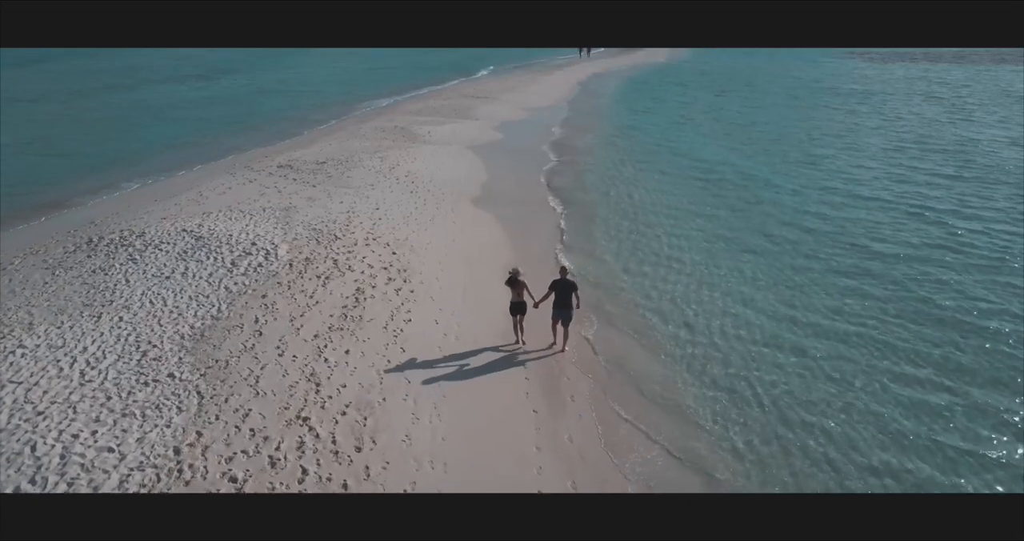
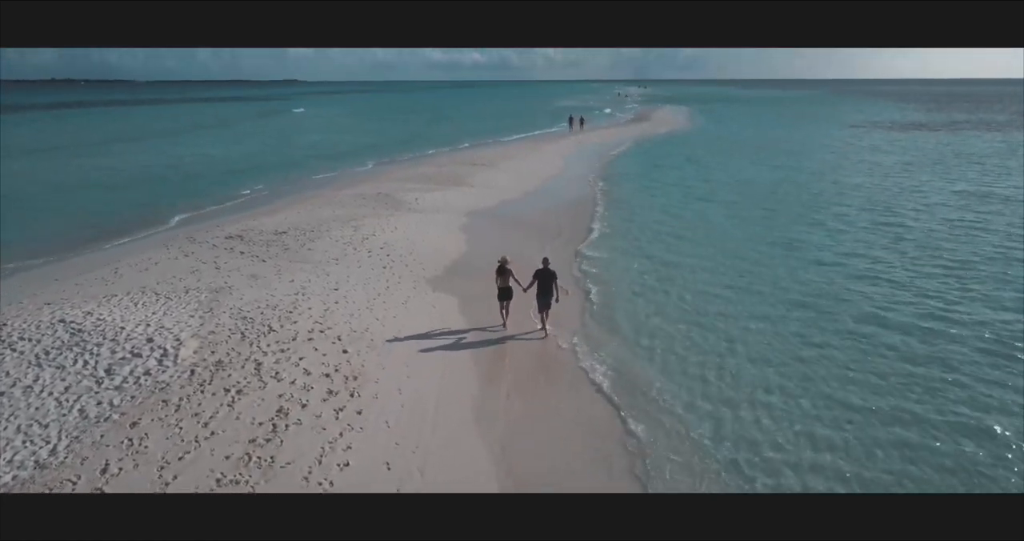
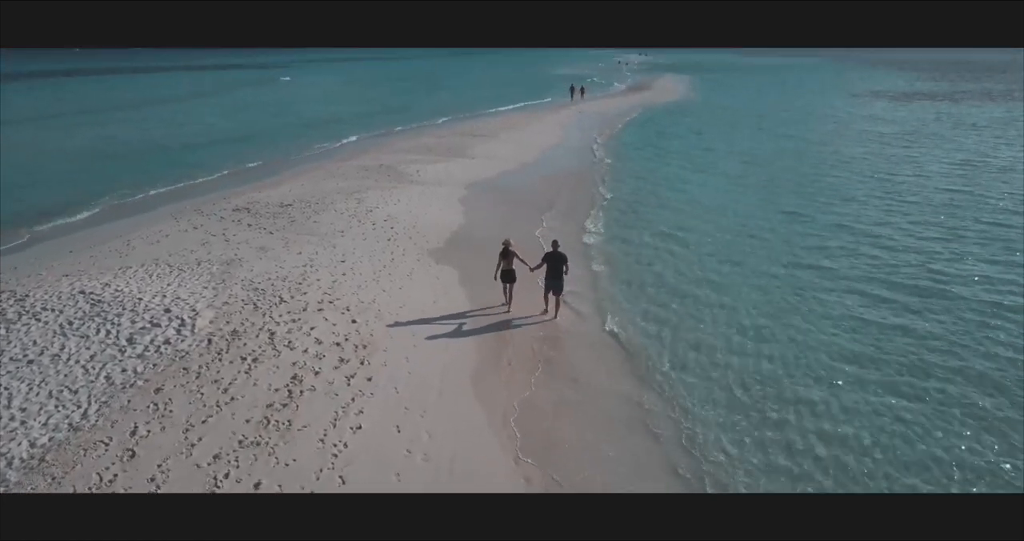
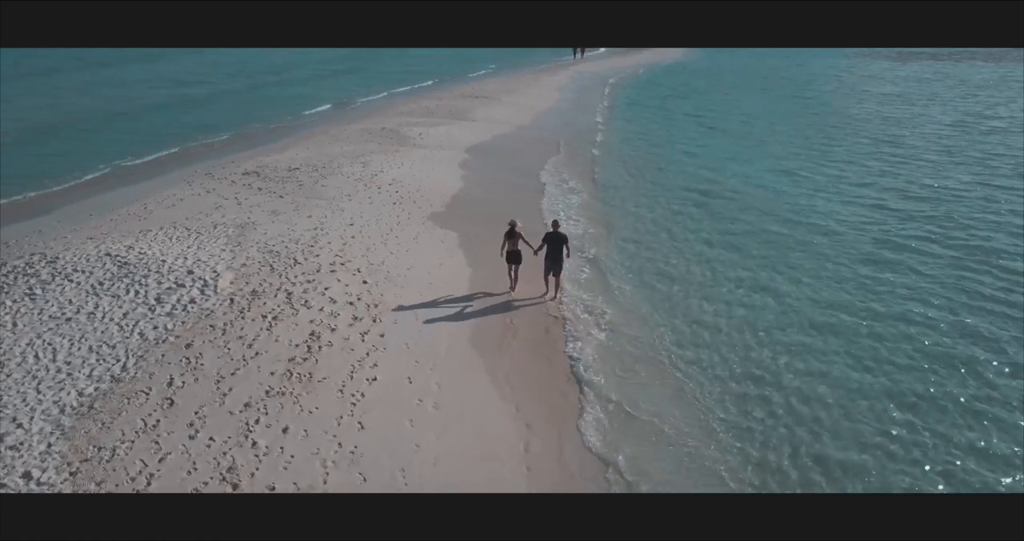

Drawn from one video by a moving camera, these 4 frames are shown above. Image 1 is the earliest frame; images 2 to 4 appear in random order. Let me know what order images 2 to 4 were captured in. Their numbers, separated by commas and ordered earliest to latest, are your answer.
4, 3, 2
